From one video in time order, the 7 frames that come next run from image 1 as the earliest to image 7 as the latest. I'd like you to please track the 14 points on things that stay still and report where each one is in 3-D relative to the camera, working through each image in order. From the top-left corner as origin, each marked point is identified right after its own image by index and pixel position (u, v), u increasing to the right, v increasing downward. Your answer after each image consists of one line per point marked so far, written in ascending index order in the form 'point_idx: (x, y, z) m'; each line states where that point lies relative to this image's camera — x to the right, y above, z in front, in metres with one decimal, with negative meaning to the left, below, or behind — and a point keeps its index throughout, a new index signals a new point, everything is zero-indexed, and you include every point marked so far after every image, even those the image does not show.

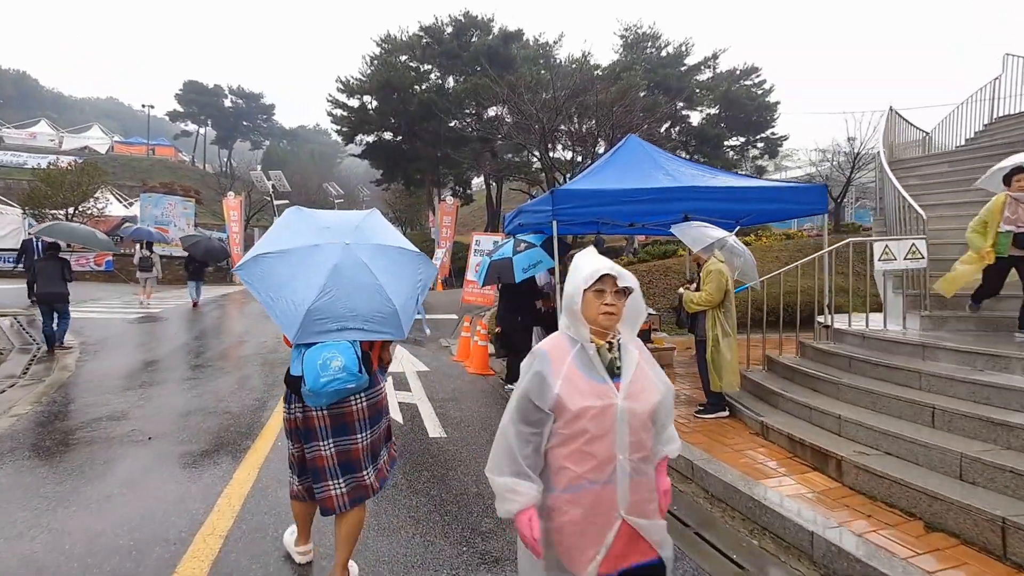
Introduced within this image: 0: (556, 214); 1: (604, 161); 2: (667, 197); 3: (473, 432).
0: (+0.6, +1.0, +6.6) m
1: (+1.5, +2.0, +7.6) m
2: (+2.2, +1.3, +6.6) m
3: (-0.5, -1.7, +5.5) m
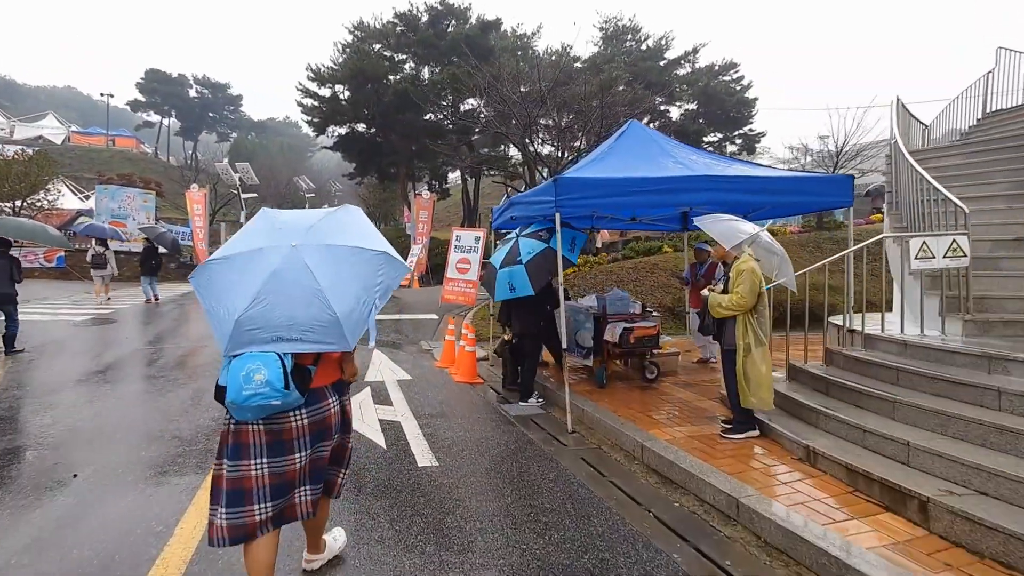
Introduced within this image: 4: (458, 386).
0: (+0.6, +1.0, +5.9) m
1: (+1.4, +2.0, +6.9) m
2: (+2.1, +1.3, +5.9) m
3: (-0.4, -1.7, +4.8) m
4: (-0.9, -1.6, +7.7) m
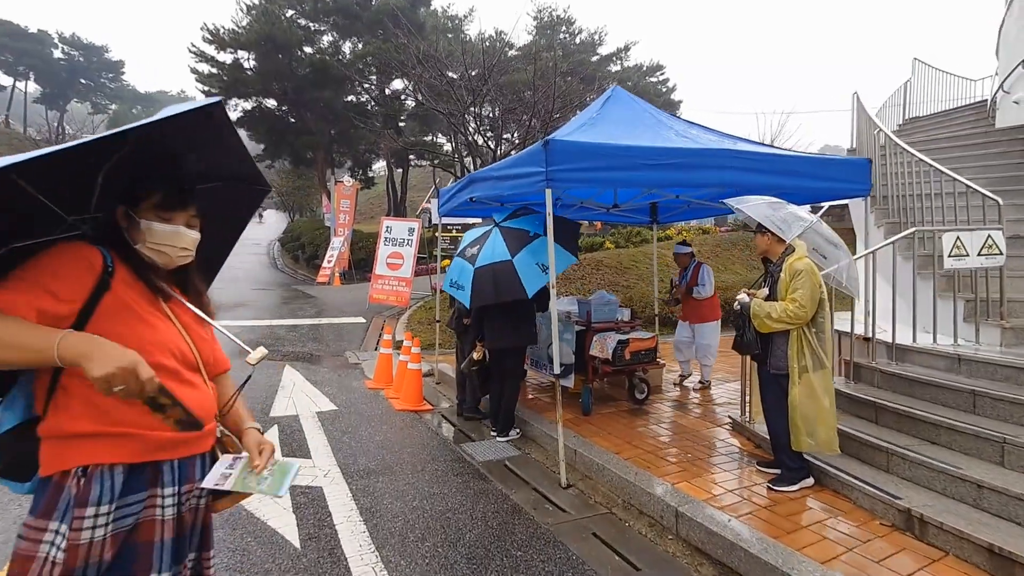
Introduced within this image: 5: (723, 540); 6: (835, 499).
0: (+0.3, +1.0, +4.4) m
1: (+0.9, +2.0, +5.5) m
2: (+1.8, +1.2, +4.7) m
3: (-0.5, -1.7, +3.2) m
4: (-1.4, -1.6, +6.0) m
5: (+1.4, -1.6, +3.1) m
6: (+2.4, -1.6, +3.6) m
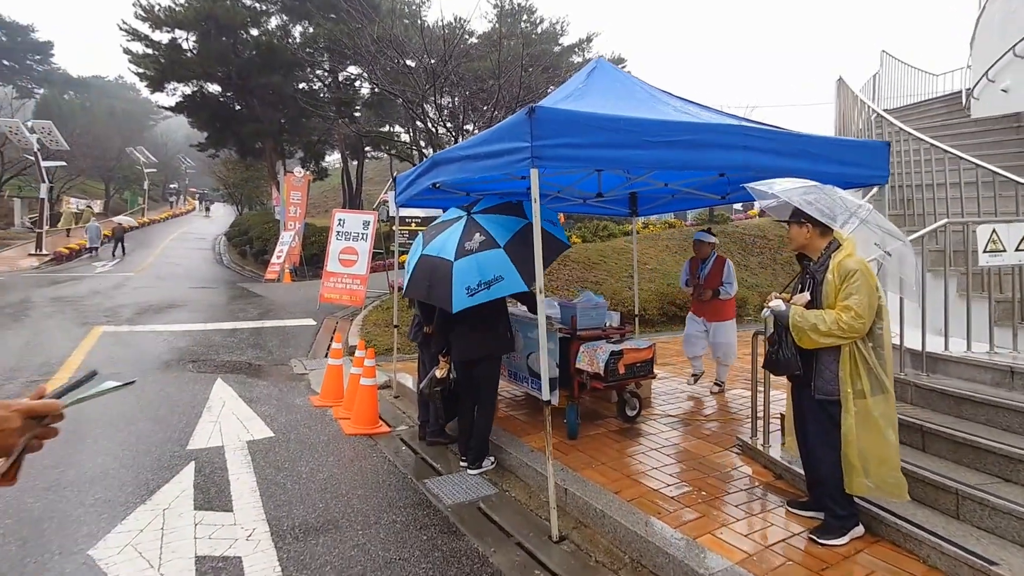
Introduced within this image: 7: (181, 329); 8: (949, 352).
0: (+0.1, +1.0, +3.5) m
1: (+0.6, +2.0, +4.6) m
2: (+1.6, +1.2, +3.9) m
3: (-0.6, -1.8, +2.2) m
4: (-1.7, -1.7, +5.0) m
5: (+1.3, -1.7, +2.3) m
6: (+2.3, -1.6, +2.9) m
7: (-7.0, -0.9, +10.2) m
8: (+3.9, -0.6, +4.3) m
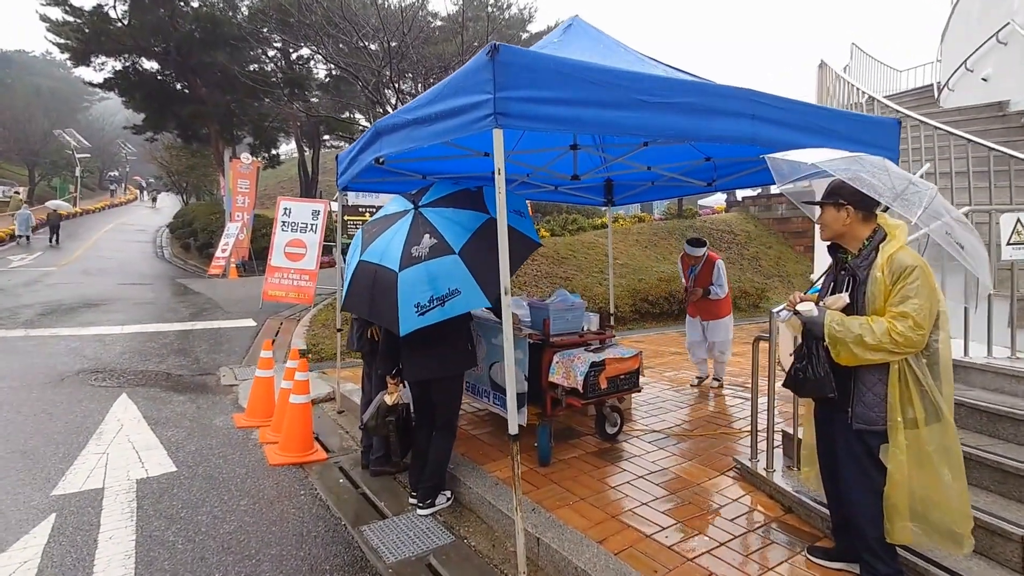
0: (-0.1, +1.0, +2.7) m
1: (+0.3, +2.0, +3.8) m
2: (+1.3, +1.2, +3.2) m
3: (-0.7, -1.8, +1.4) m
4: (-2.1, -1.7, +4.1) m
5: (+1.1, -1.7, +1.6) m
6: (+2.1, -1.6, +2.3) m
7: (-7.7, -0.8, +8.9) m
8: (+3.6, -0.5, +3.7) m
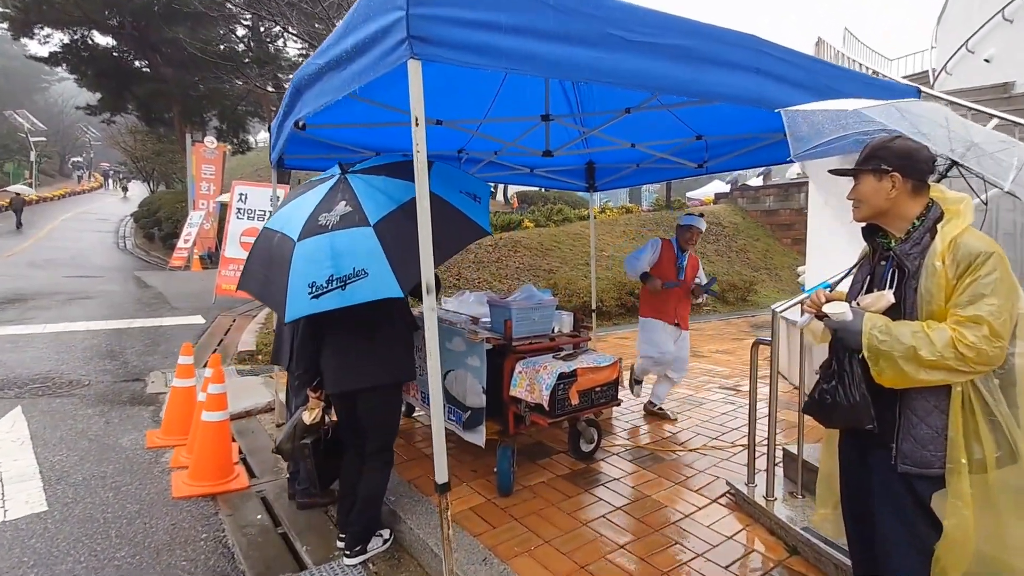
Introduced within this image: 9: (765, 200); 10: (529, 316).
0: (-0.4, +1.0, +2.0) m
1: (0.0, +2.0, +3.1) m
2: (+1.0, +1.3, +2.5) m
3: (-1.0, -1.8, +0.7) m
4: (-2.4, -1.6, +3.4) m
5: (+0.9, -1.7, +1.0) m
6: (+1.9, -1.6, +1.7) m
7: (-8.2, -0.7, +7.9) m
8: (+3.2, -0.5, +3.2) m
9: (+8.7, +3.1, +16.5) m
10: (+0.1, -0.2, +3.5) m
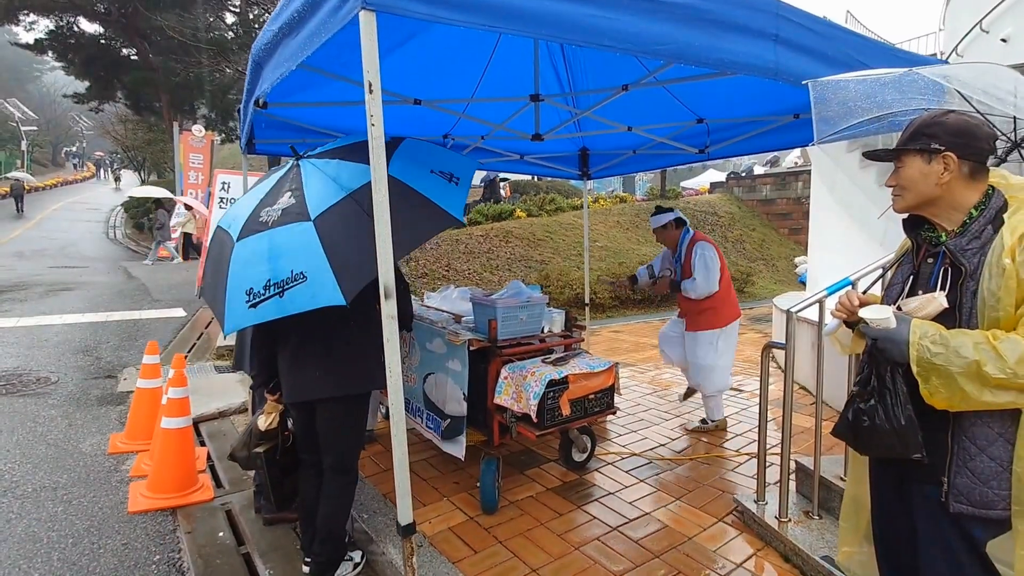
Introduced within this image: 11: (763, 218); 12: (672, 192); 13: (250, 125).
0: (-0.5, +1.0, +1.6) m
1: (-0.1, +2.0, +2.8) m
2: (+0.9, +1.3, +2.2) m
3: (-1.1, -1.8, +0.4) m
4: (-2.5, -1.6, +3.0) m
5: (+0.8, -1.7, +0.7) m
6: (+1.8, -1.6, +1.4) m
7: (-8.3, -0.6, +7.6) m
8: (+3.1, -0.5, +2.9) m
9: (+8.5, +3.4, +16.2) m
10: (0.0, -0.2, +3.2) m
11: (+8.4, +2.3, +15.9) m
12: (+5.8, +3.5, +17.4) m
13: (-1.9, +1.2, +3.5) m
